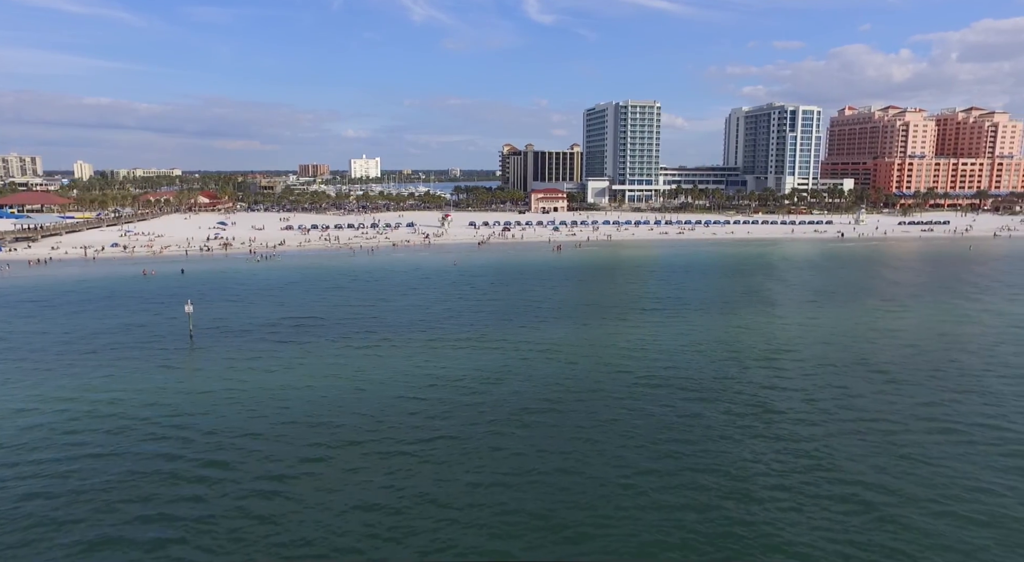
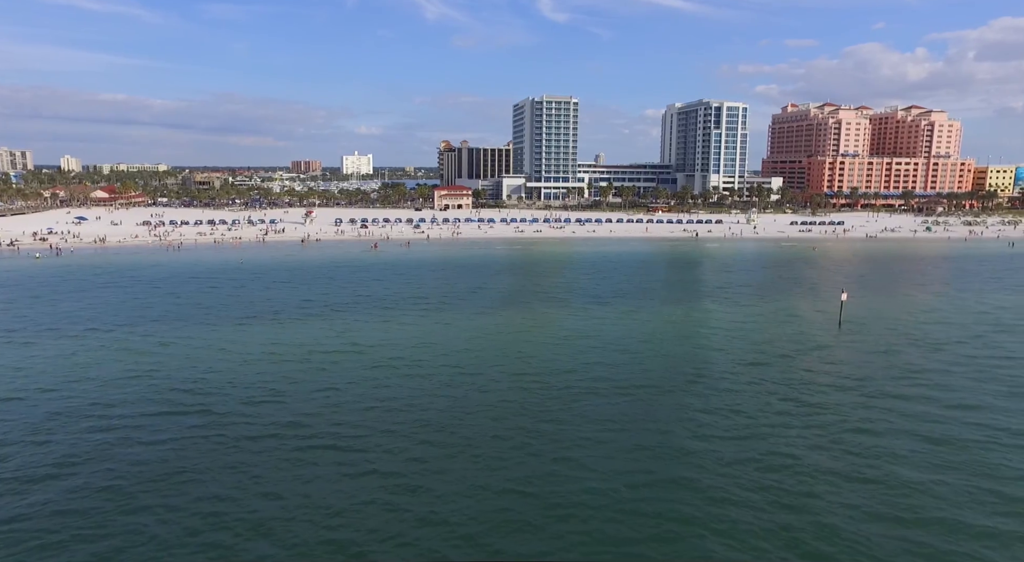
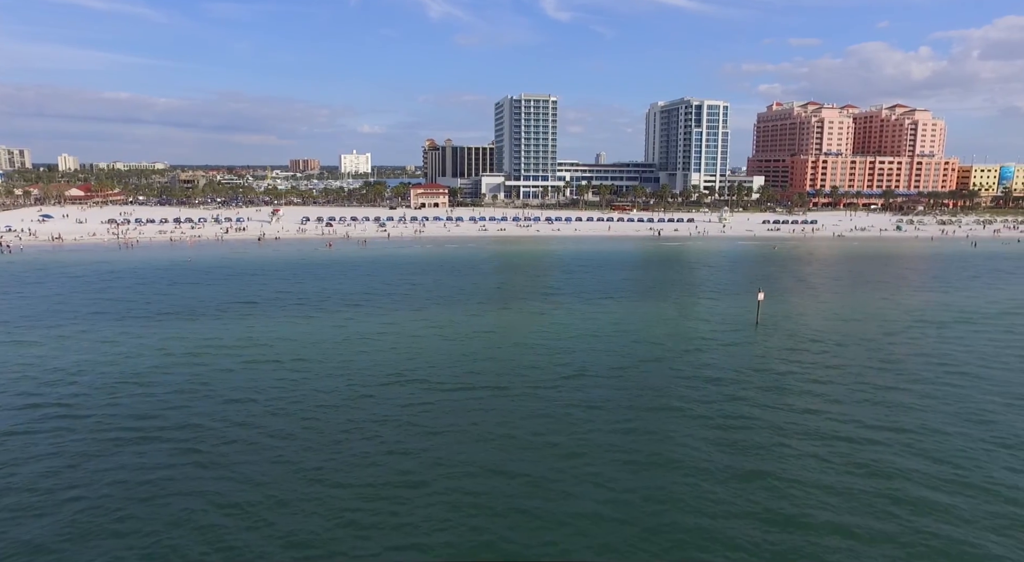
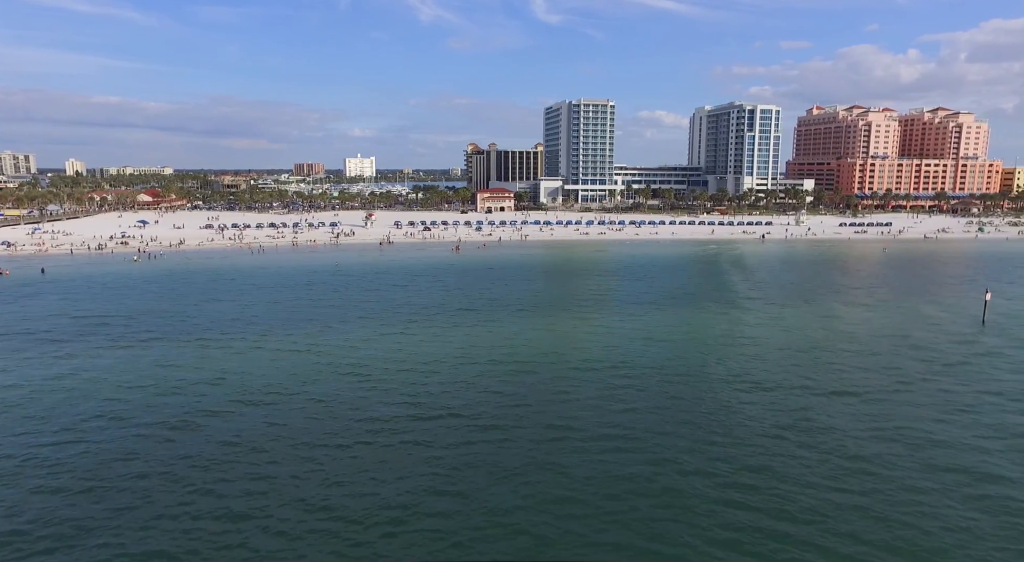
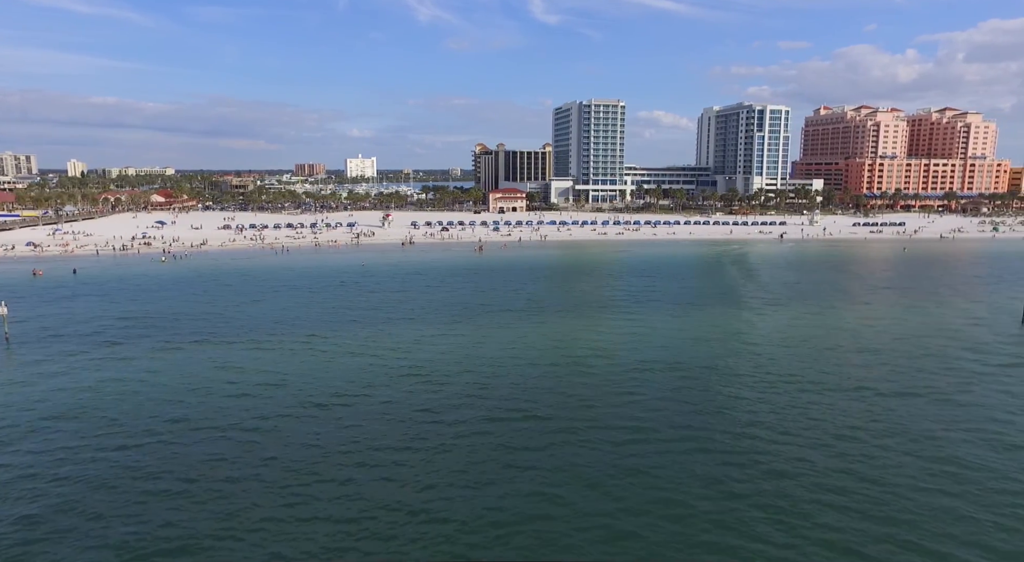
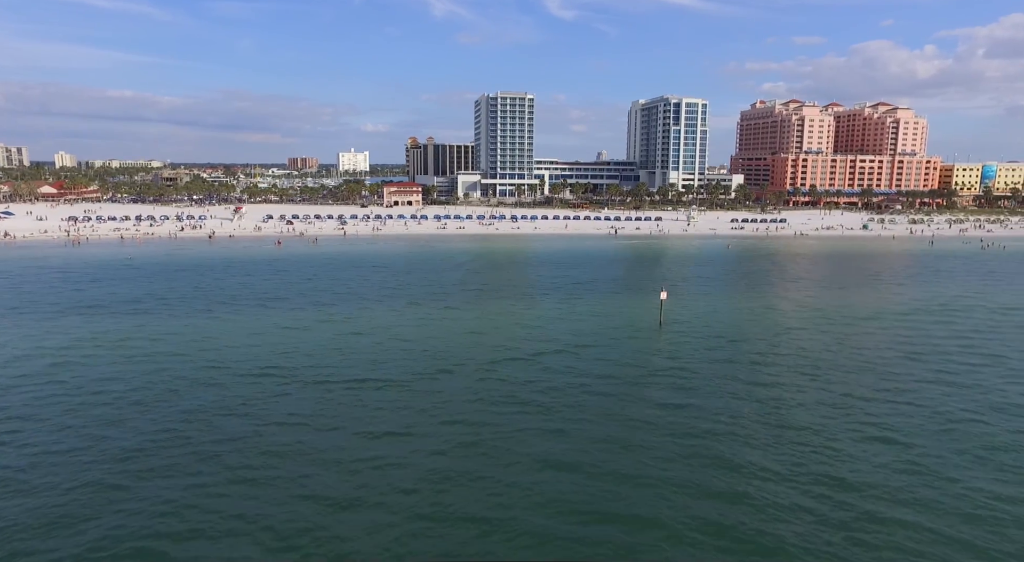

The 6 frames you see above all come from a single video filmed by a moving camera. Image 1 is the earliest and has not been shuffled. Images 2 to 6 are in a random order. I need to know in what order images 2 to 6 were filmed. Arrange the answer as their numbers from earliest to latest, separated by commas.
5, 4, 2, 3, 6
